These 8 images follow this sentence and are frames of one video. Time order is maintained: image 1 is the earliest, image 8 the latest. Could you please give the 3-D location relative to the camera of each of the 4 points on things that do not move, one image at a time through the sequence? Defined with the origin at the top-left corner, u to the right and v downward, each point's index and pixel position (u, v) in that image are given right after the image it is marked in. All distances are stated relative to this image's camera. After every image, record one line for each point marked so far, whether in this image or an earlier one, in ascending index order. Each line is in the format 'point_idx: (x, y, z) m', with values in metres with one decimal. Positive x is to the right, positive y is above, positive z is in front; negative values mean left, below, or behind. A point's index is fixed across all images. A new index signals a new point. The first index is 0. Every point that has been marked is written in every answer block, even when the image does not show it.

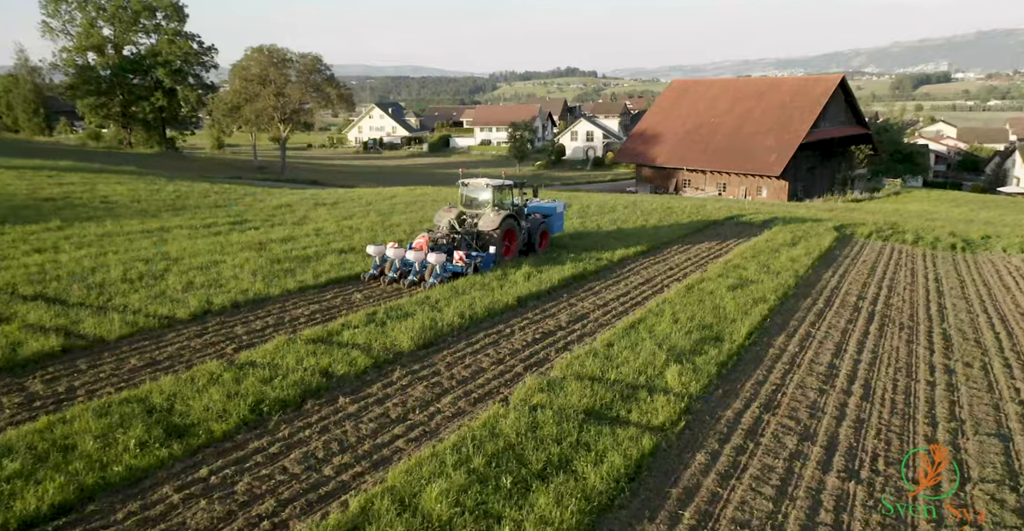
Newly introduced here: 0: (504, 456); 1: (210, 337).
0: (-0.1, -1.4, +5.4) m
1: (-3.5, -0.8, +8.5) m
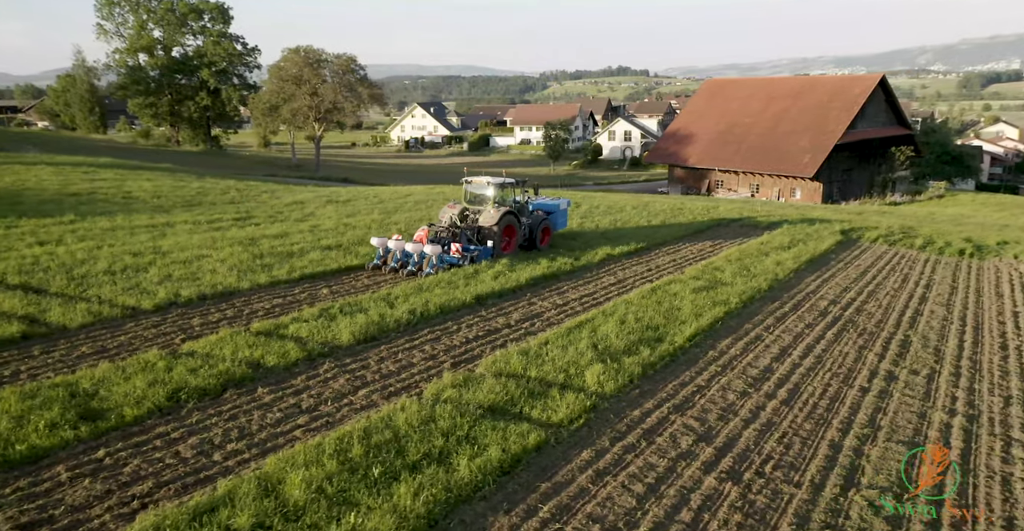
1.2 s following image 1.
0: (-1.0, -1.4, +5.6) m
1: (-4.2, -0.7, +8.9) m
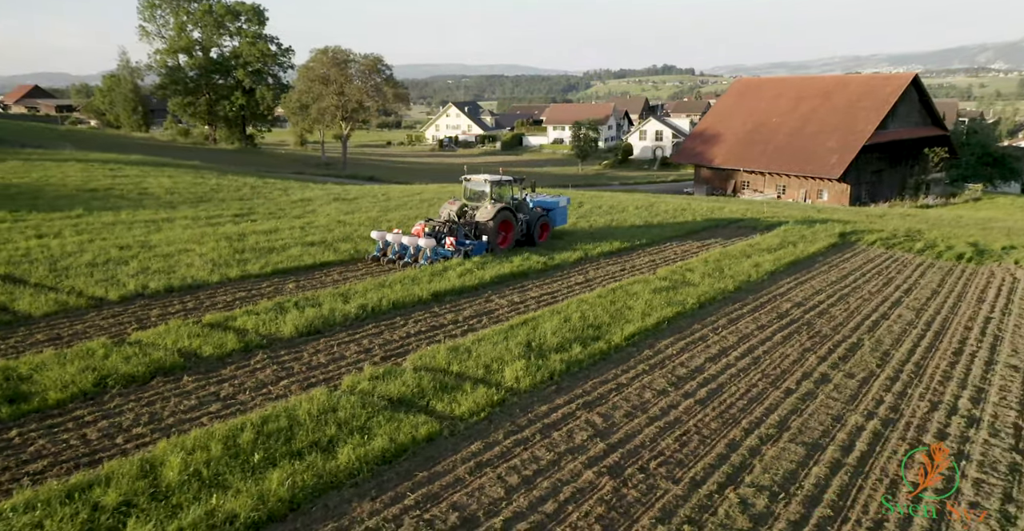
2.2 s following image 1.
0: (-1.9, -1.3, +5.9) m
1: (-4.9, -0.6, +9.3) m
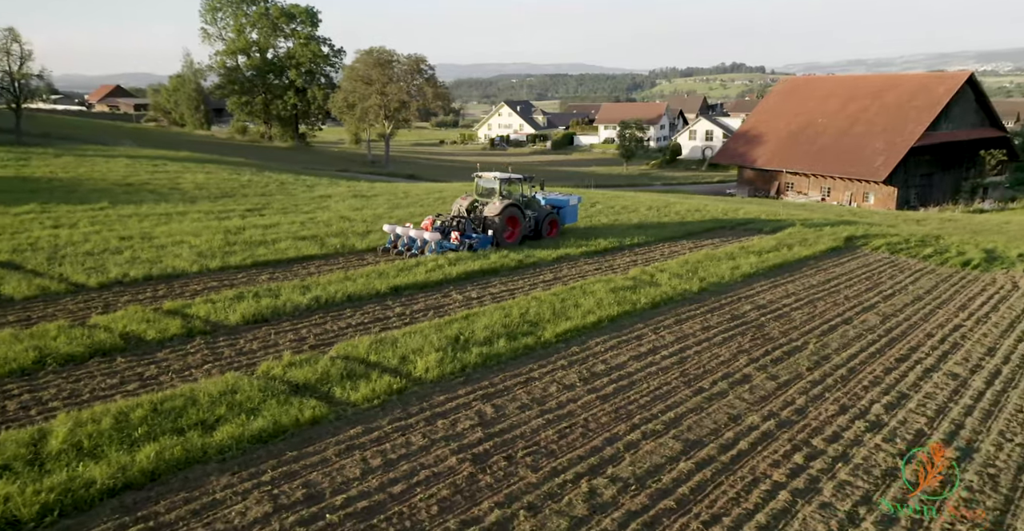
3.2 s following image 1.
0: (-2.9, -1.3, +6.3) m
1: (-5.7, -0.5, +10.0) m
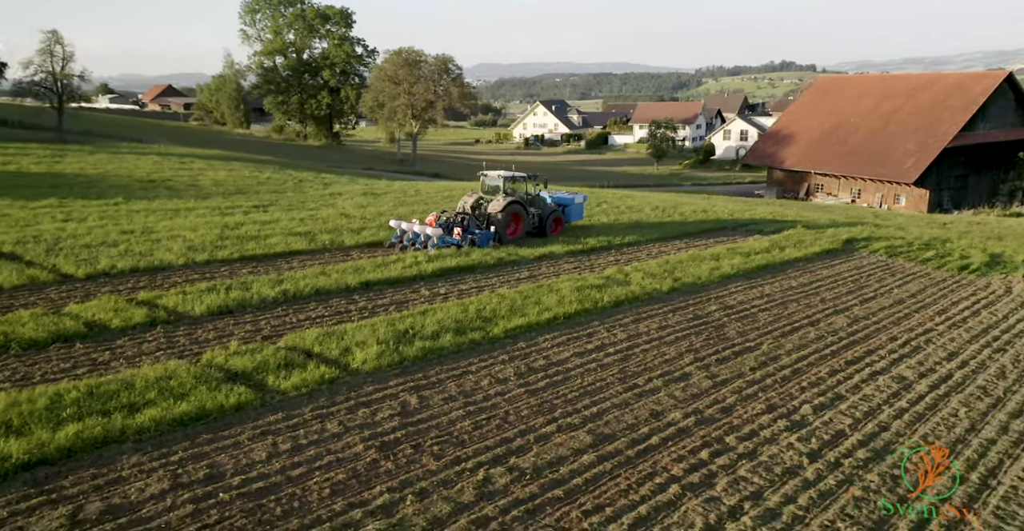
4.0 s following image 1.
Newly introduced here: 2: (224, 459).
0: (-3.7, -1.2, +6.7) m
1: (-6.3, -0.4, +10.5) m
2: (-2.3, -1.5, +5.8) m
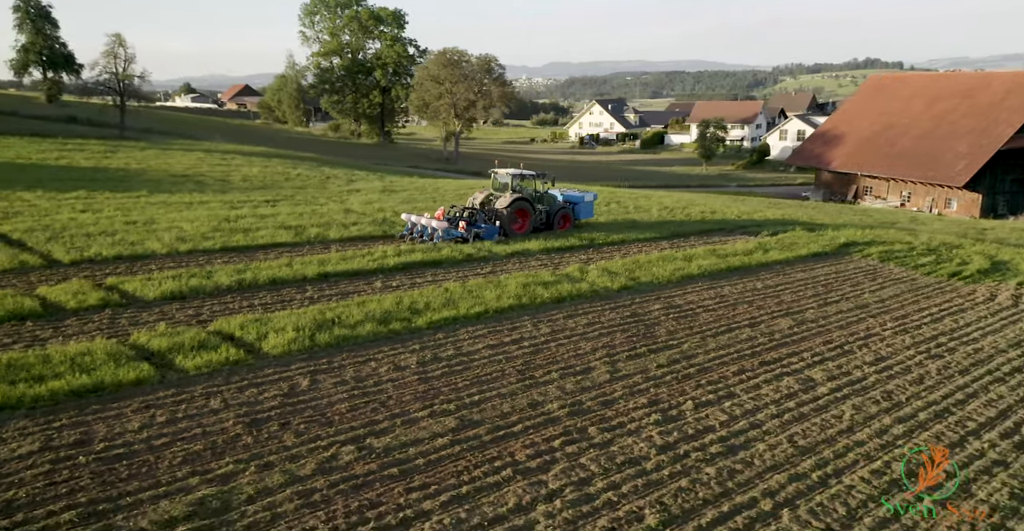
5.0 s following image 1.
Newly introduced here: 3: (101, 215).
0: (-4.9, -1.0, +7.4) m
1: (-7.1, -0.2, +11.4) m
2: (-3.6, -1.4, +6.4) m
3: (-9.5, +1.2, +16.9) m
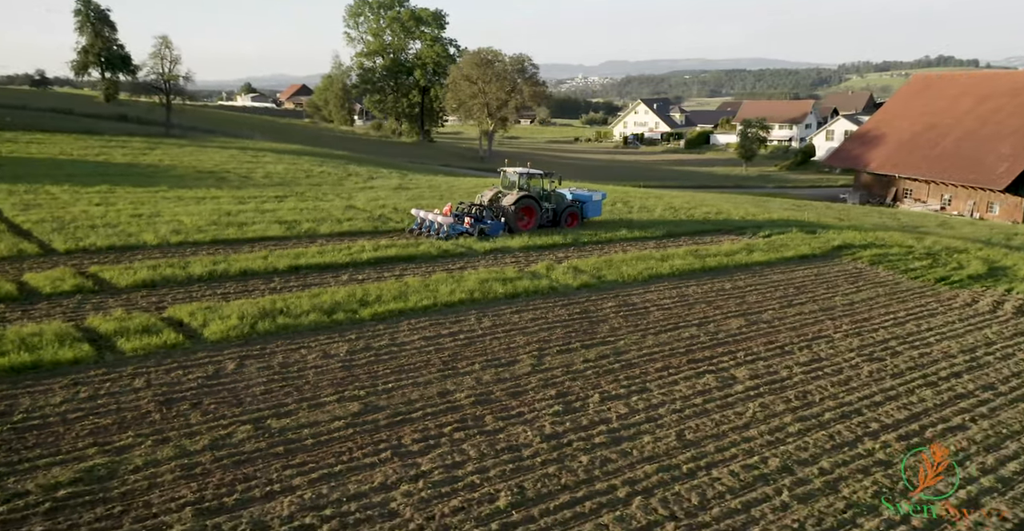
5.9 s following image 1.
0: (-5.9, -0.9, +8.0) m
1: (-7.8, 0.0, +12.2) m
2: (-4.6, -1.3, +7.0) m
3: (-9.7, +1.4, +17.9) m
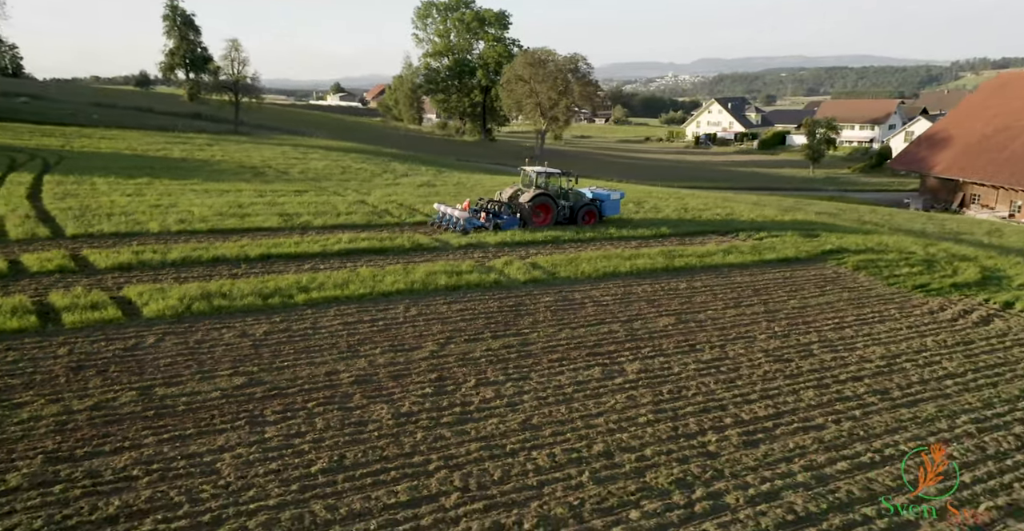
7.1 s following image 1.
0: (-7.1, -0.6, +9.2) m
1: (-8.6, +0.3, +13.5) m
2: (-6.0, -1.0, +8.0) m
3: (-9.8, +1.8, +19.4) m
